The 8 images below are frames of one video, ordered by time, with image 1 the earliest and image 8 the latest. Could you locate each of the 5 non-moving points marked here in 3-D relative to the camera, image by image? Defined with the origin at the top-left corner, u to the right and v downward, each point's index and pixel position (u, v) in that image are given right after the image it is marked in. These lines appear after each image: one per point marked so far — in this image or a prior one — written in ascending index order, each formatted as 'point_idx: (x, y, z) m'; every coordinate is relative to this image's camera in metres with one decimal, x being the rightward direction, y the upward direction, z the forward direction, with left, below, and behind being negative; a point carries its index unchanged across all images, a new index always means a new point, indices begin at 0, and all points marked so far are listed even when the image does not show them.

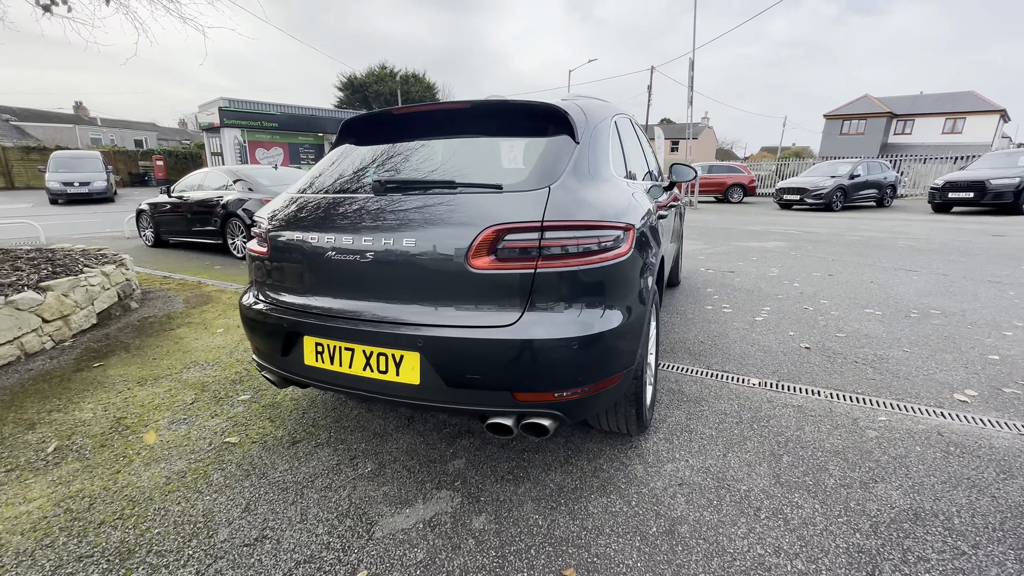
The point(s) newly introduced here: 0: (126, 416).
0: (-2.2, -0.8, +2.6) m
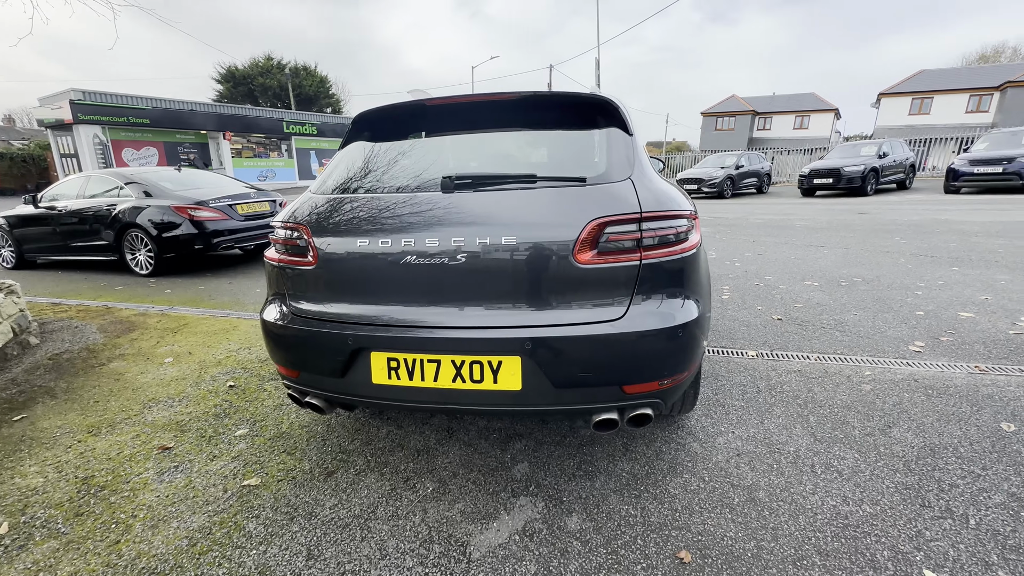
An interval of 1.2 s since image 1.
0: (-2.0, -0.9, +2.1) m
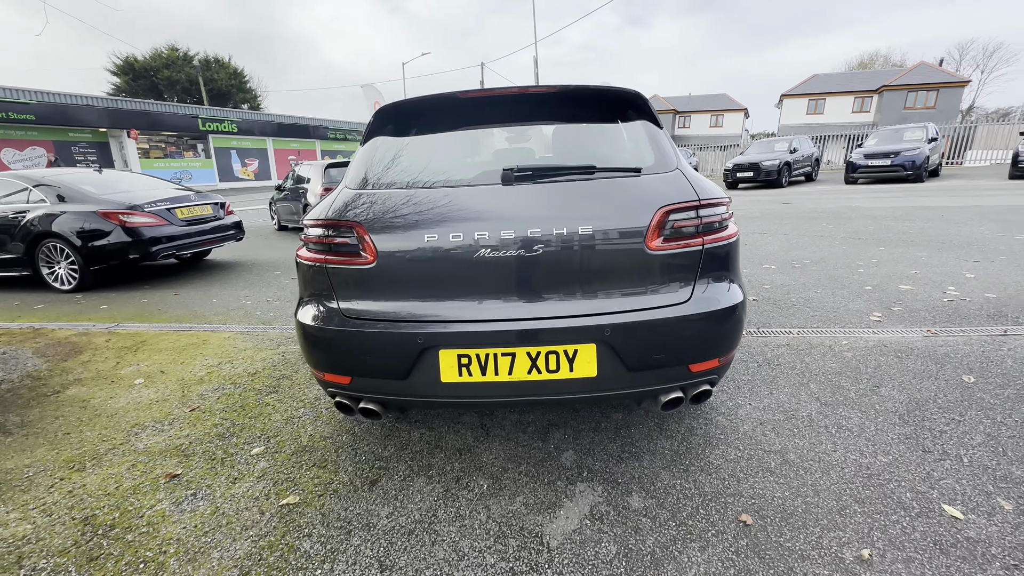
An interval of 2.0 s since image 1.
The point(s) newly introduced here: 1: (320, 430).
0: (-1.8, -1.0, +1.9) m
1: (-1.0, -0.8, +2.4) m
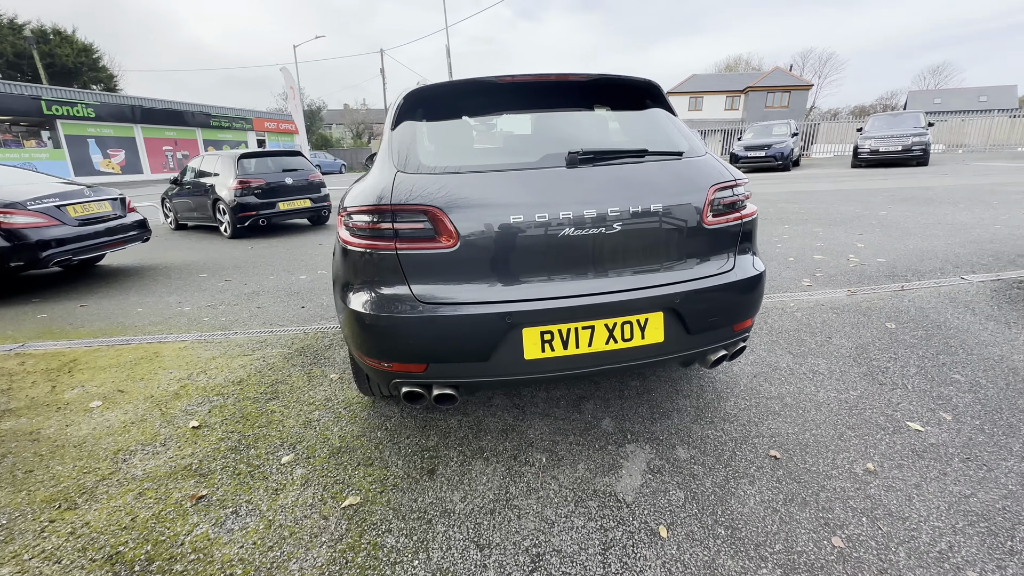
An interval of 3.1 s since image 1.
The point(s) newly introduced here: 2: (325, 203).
0: (-1.4, -1.0, +1.6) m
1: (-0.8, -0.7, +2.3) m
2: (-3.6, +1.6, +8.6) m
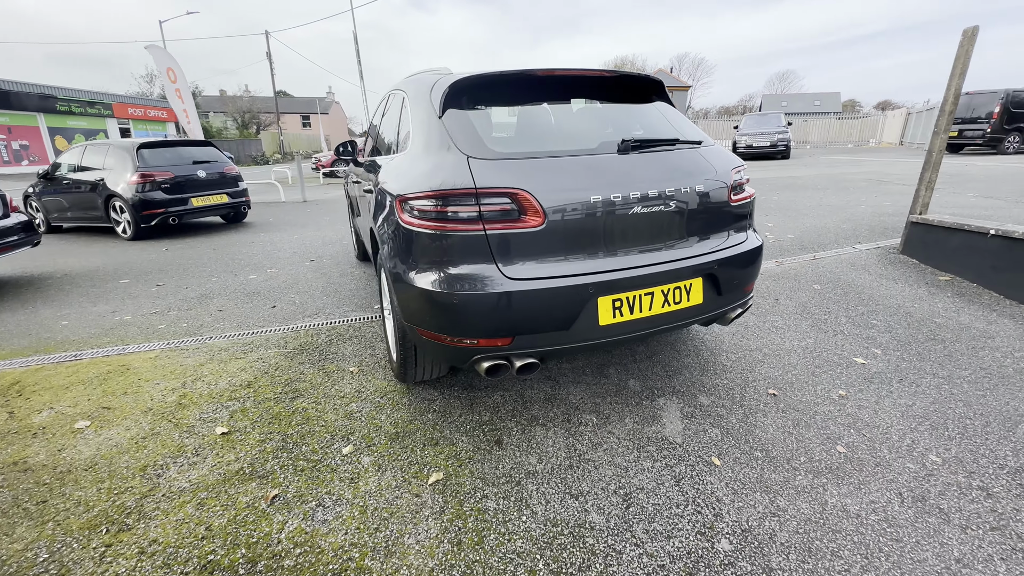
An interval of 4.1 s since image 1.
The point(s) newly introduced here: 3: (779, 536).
0: (-1.0, -0.9, +1.6) m
1: (-0.6, -0.7, +2.3) m
2: (-4.7, +1.6, +7.8) m
3: (+1.0, -0.9, +1.6) m
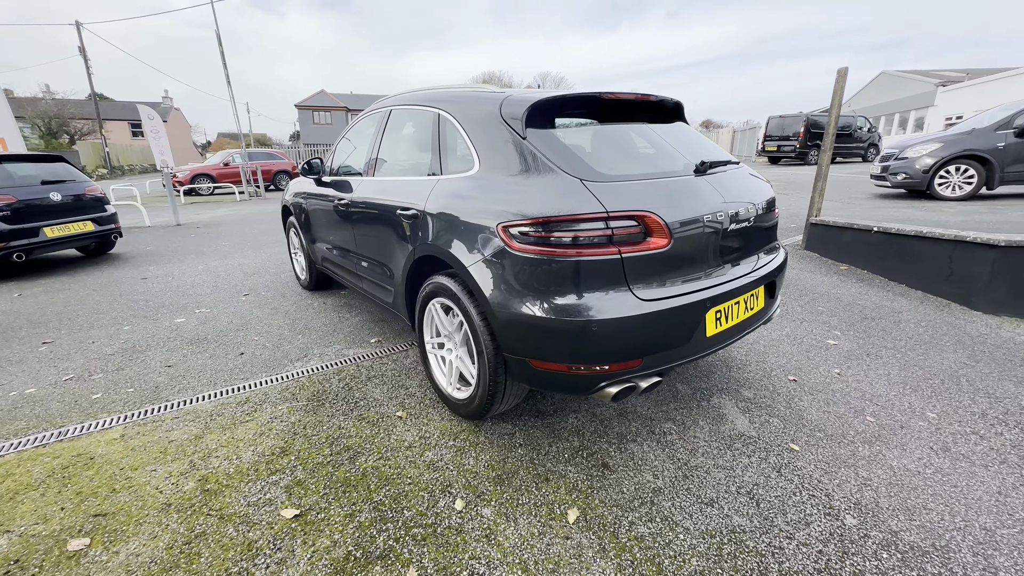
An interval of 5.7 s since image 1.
0: (-0.3, -1.1, +1.3) m
1: (-0.1, -0.8, +2.1) m
2: (-5.7, +0.9, +6.4) m
3: (+1.6, -0.9, +1.9) m
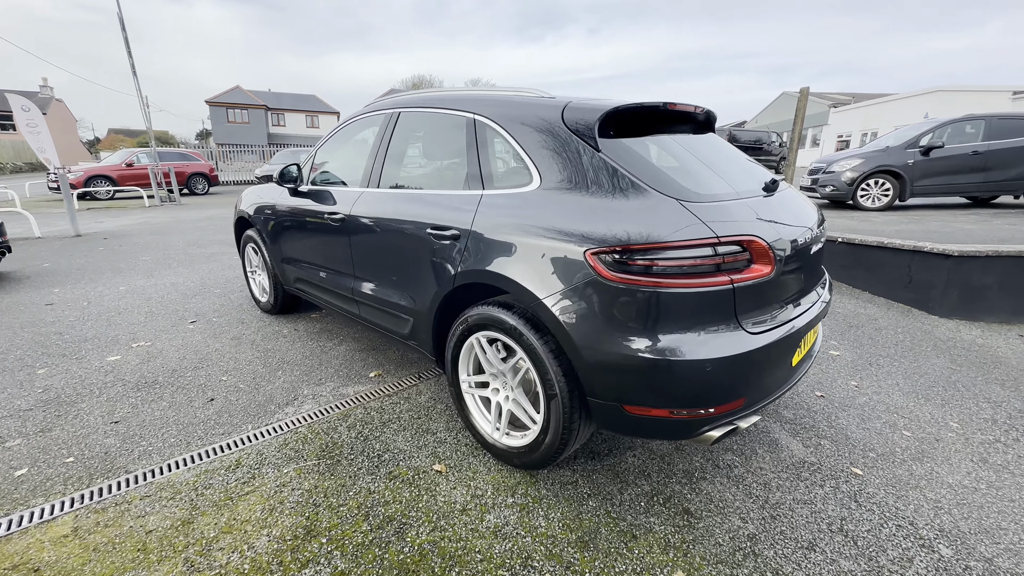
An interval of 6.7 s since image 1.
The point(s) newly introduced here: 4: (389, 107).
0: (+0.1, -1.2, +1.0) m
1: (+0.2, -0.9, +1.8) m
2: (-6.0, +0.6, +5.3) m
3: (+1.9, -1.0, +1.9) m
4: (-0.8, +1.2, +2.9) m
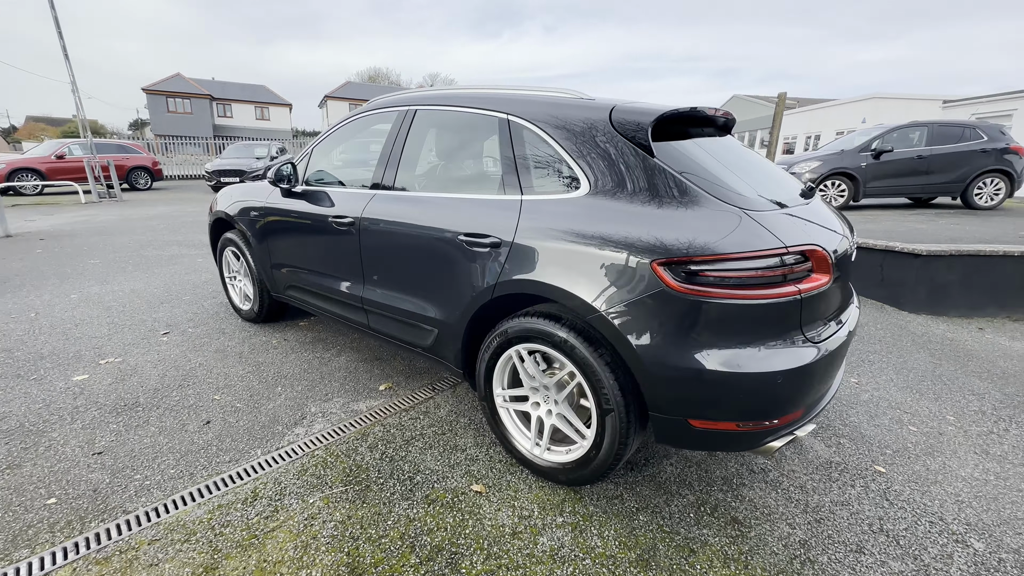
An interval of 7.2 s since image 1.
0: (+0.4, -1.3, +0.9) m
1: (+0.4, -1.0, +1.8) m
2: (-6.1, +0.5, +4.6) m
3: (+2.1, -1.0, +2.0) m
4: (-0.7, +1.1, +2.7) m
